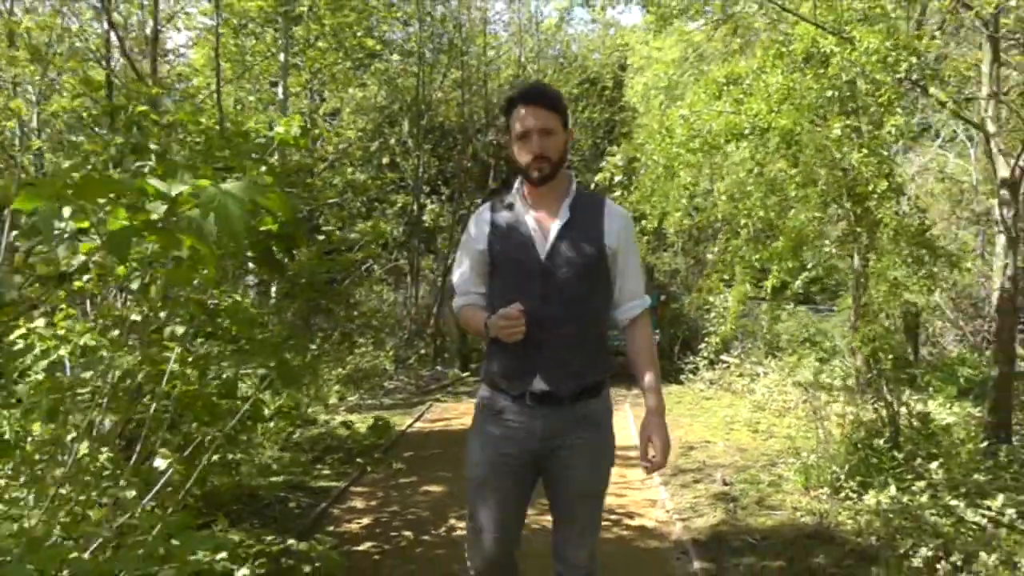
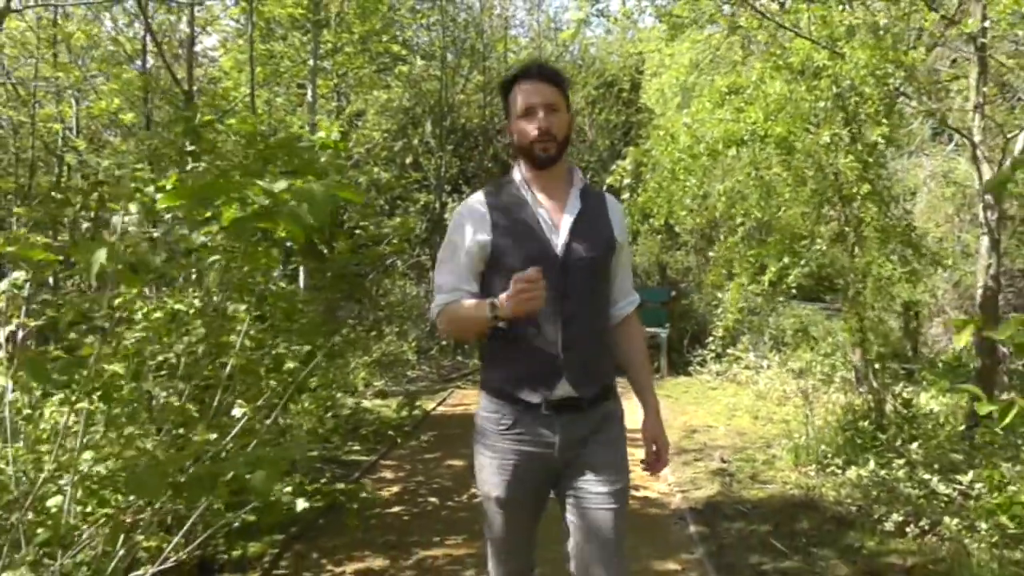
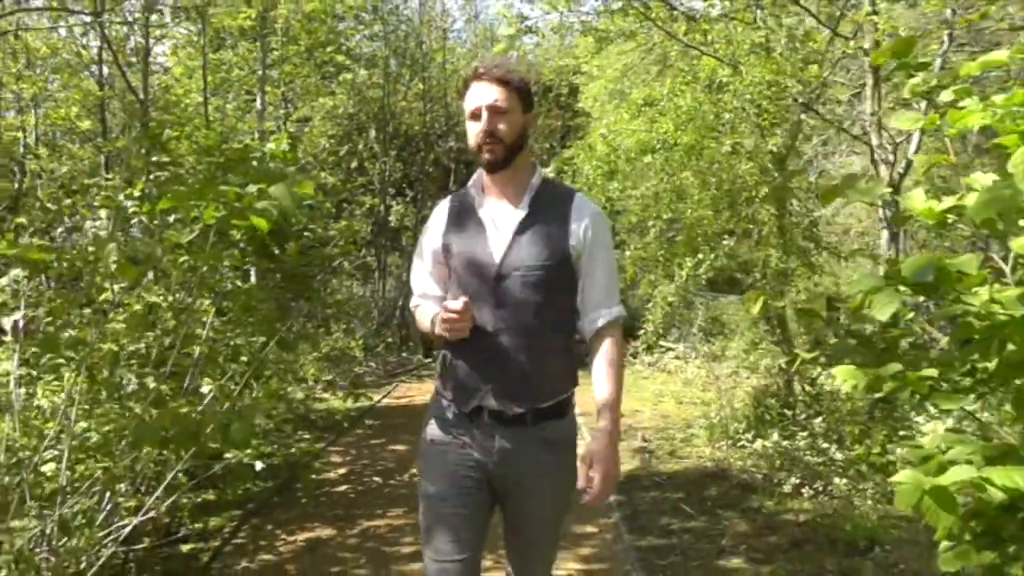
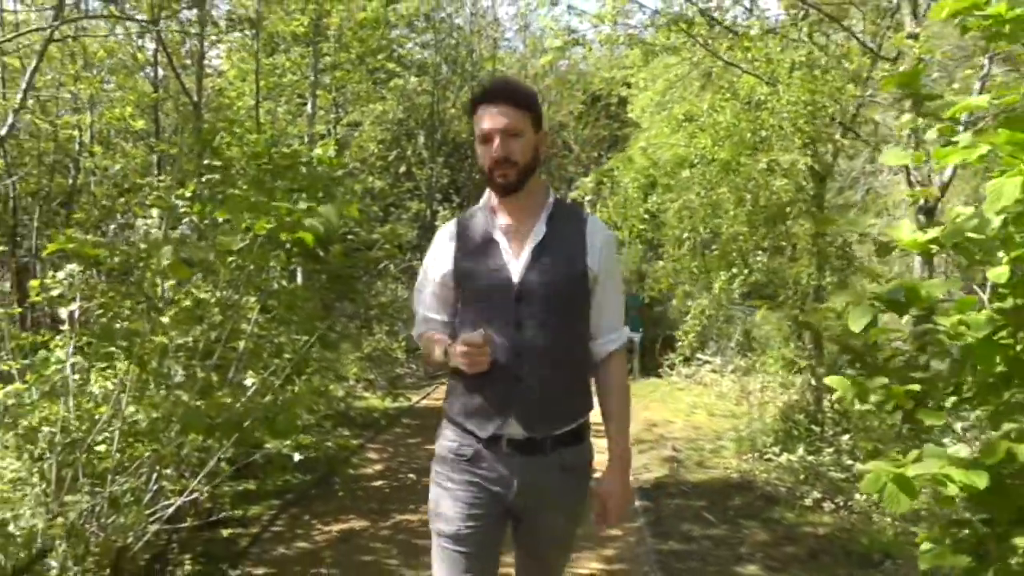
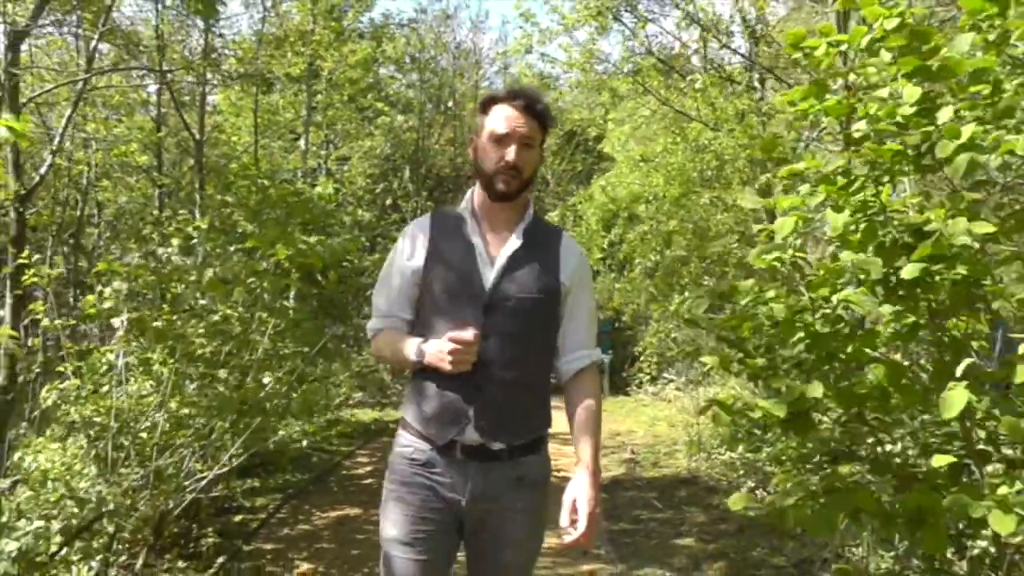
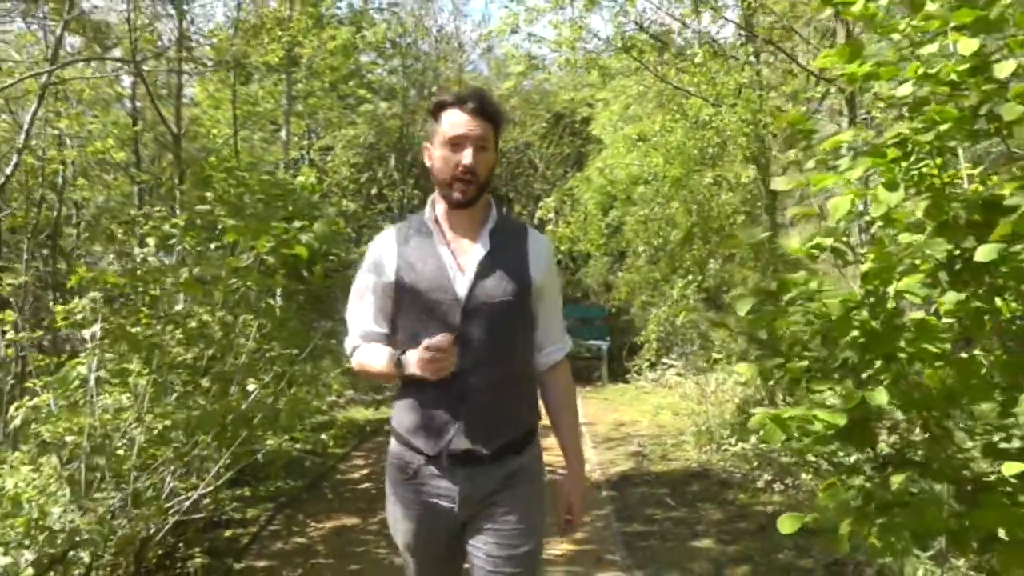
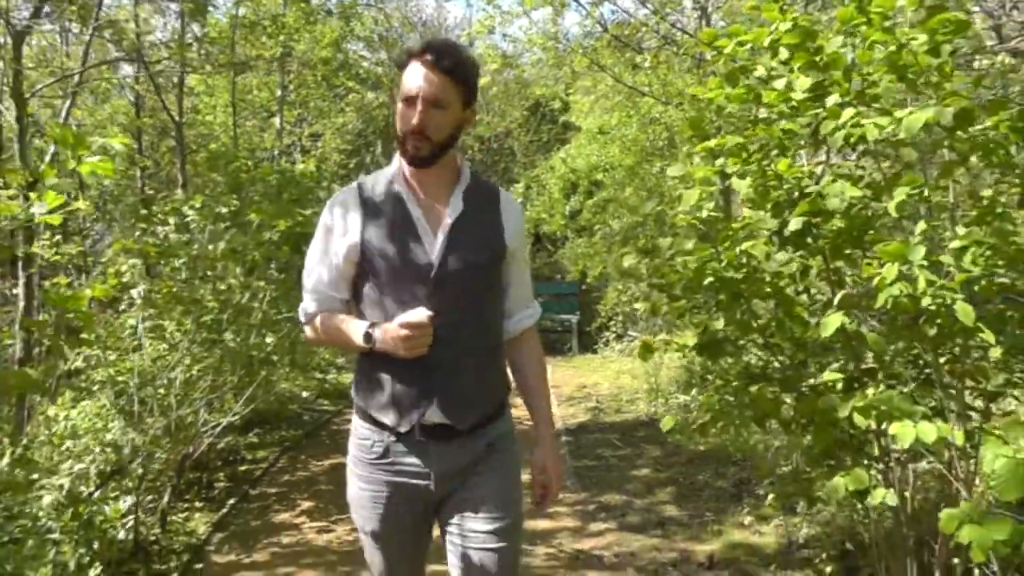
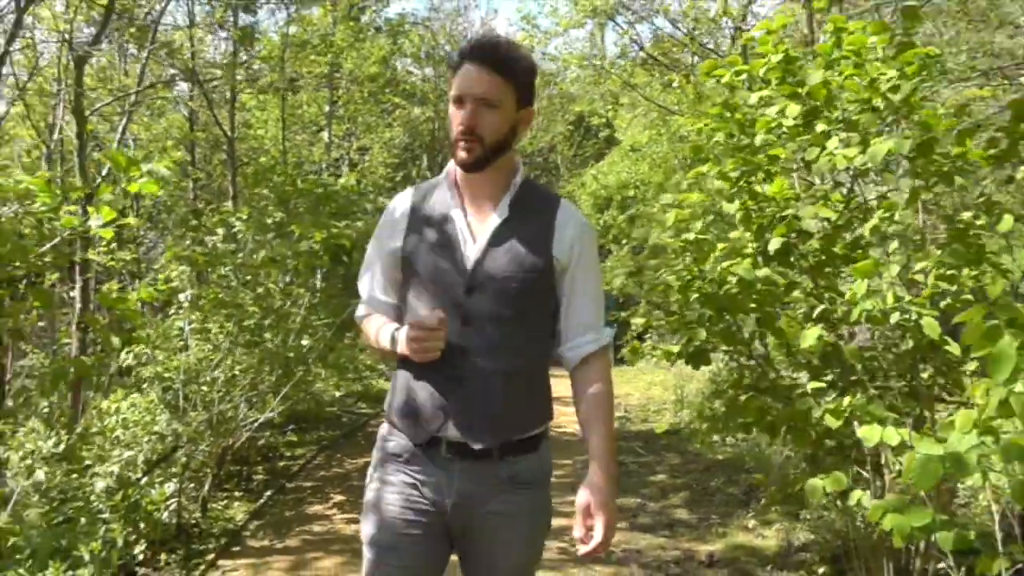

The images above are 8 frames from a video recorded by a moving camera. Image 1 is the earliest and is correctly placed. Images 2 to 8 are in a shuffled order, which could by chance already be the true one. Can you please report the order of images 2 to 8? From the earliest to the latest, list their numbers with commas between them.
2, 3, 4, 6, 5, 7, 8
